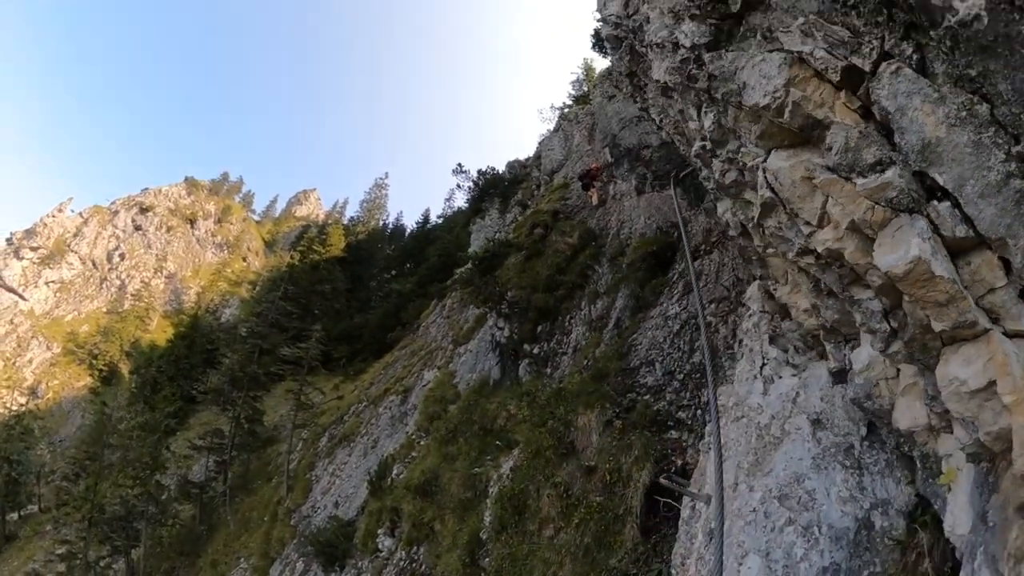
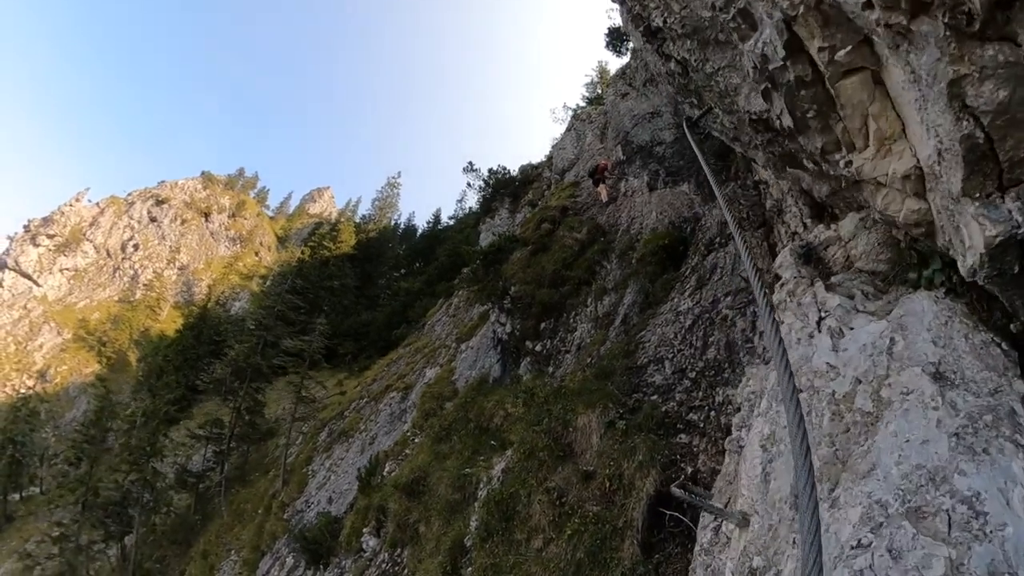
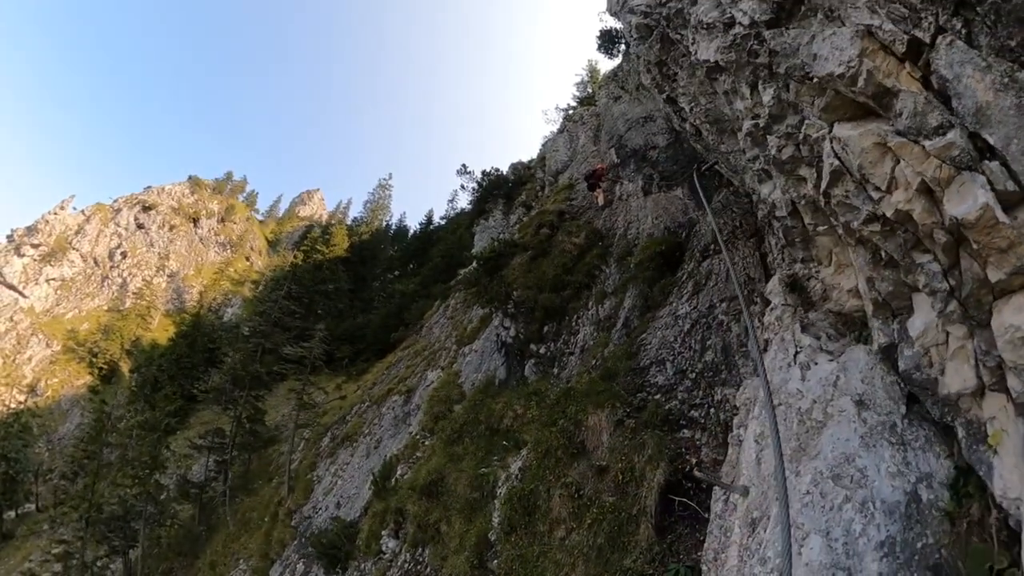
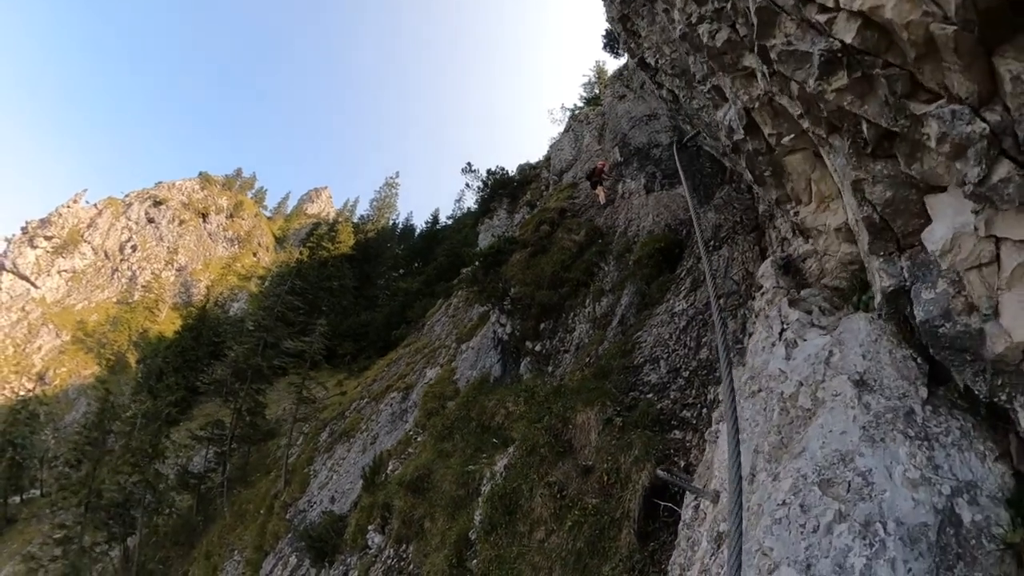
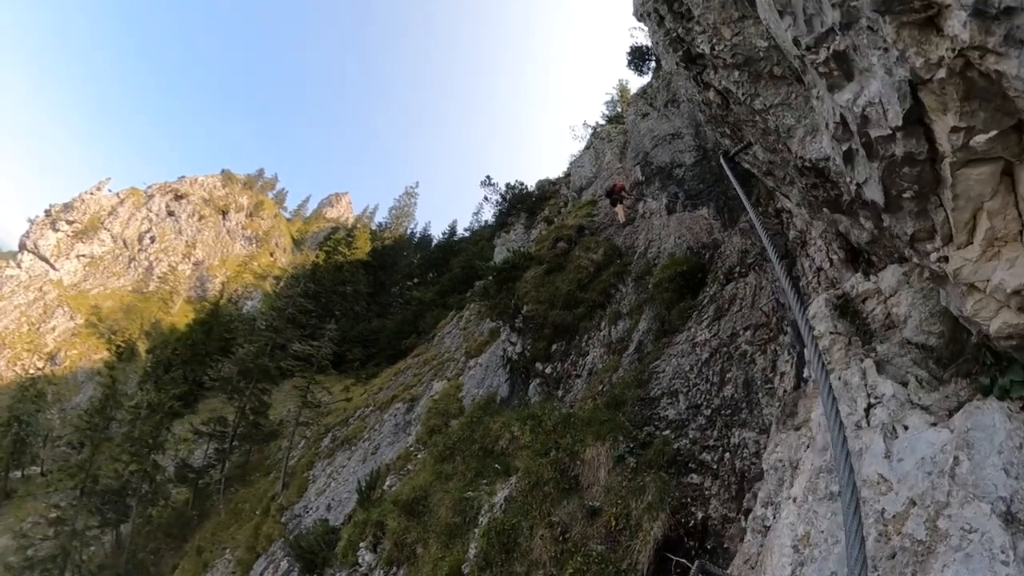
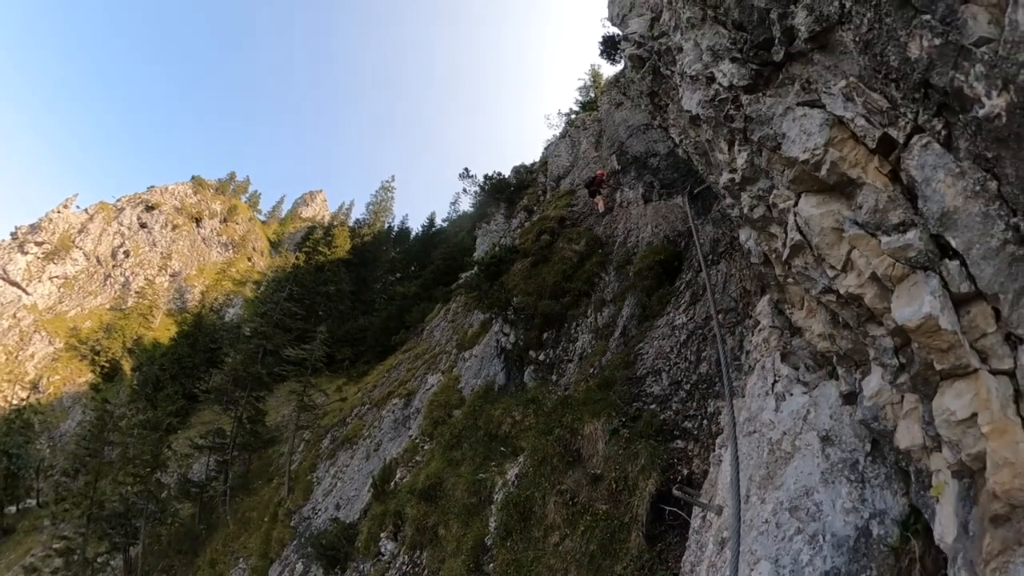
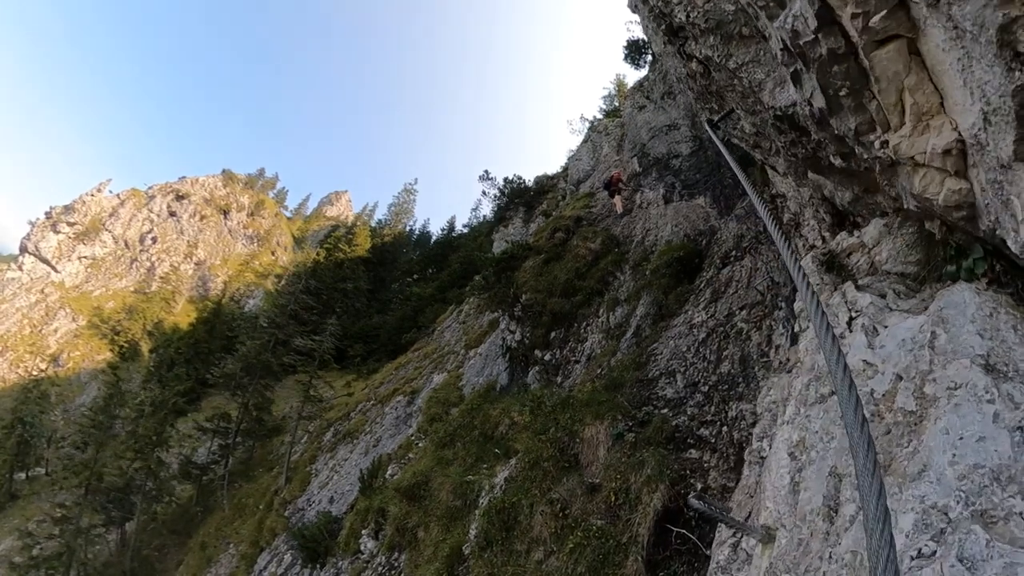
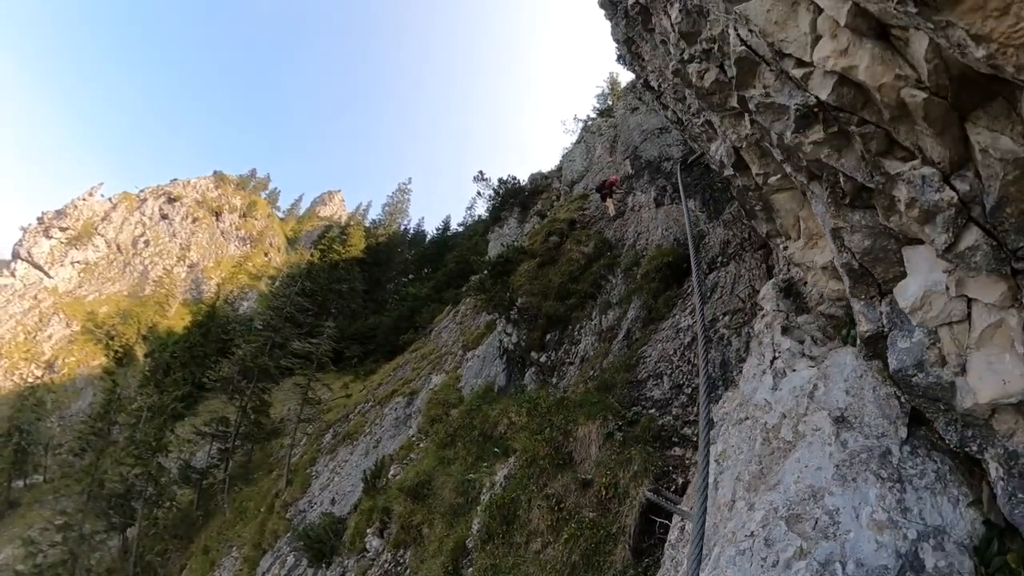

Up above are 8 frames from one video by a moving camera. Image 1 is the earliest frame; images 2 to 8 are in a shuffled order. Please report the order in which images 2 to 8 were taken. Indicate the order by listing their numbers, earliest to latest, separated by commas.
3, 6, 4, 2, 8, 7, 5
